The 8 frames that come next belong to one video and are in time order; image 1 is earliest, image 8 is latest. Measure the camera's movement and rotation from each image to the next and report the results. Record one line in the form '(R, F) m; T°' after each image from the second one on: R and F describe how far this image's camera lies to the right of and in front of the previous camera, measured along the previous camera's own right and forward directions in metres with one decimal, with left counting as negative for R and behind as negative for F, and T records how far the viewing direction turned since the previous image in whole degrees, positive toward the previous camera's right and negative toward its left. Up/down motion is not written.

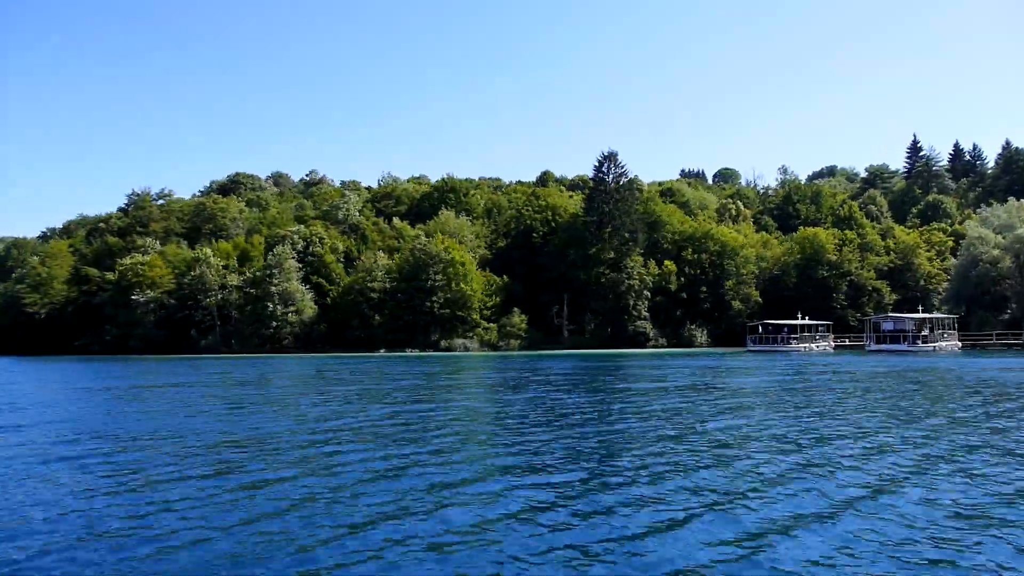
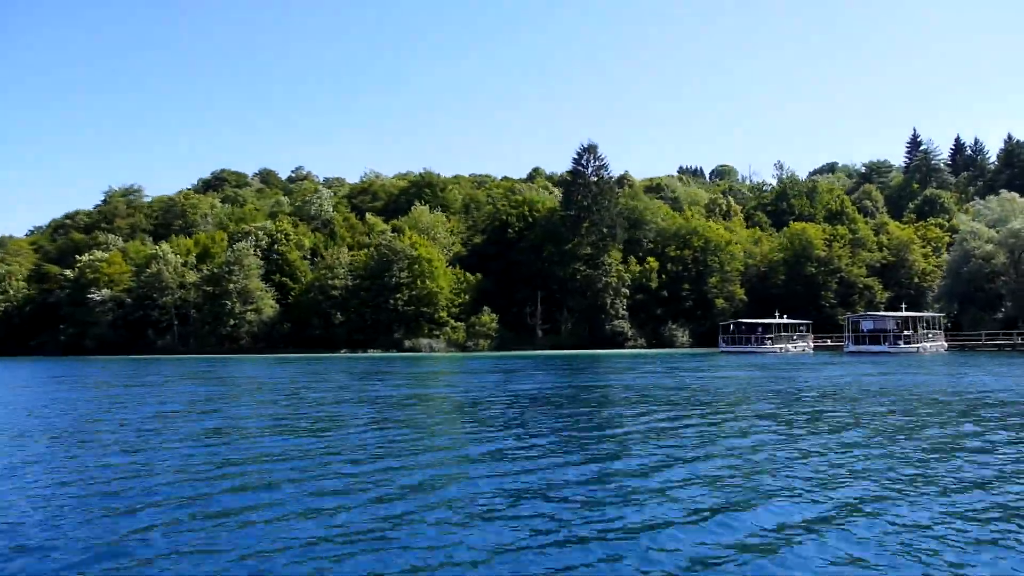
(+3.3, +3.6) m; -1°
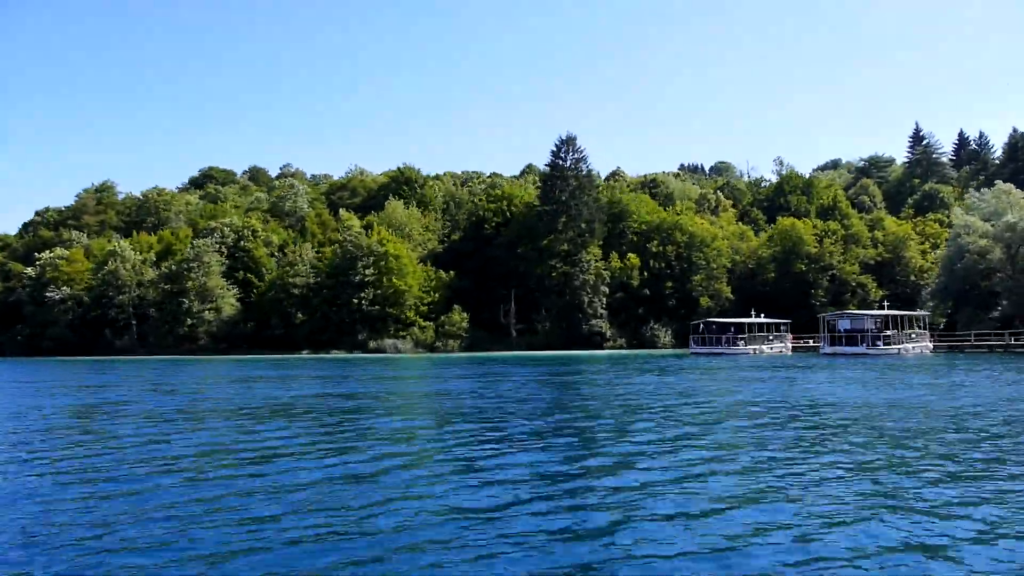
(+3.3, +3.3) m; -1°
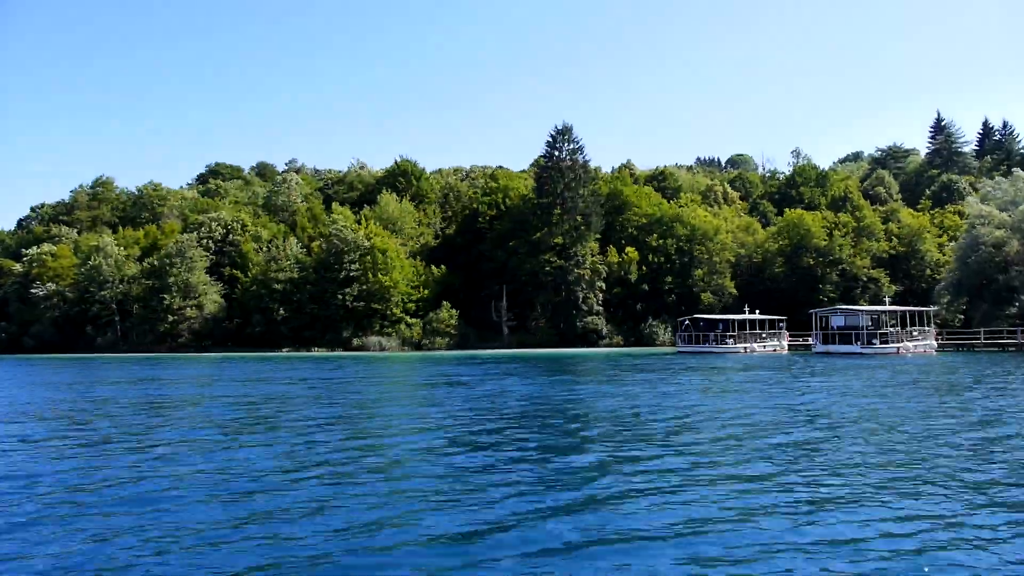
(+2.8, +2.7) m; -2°
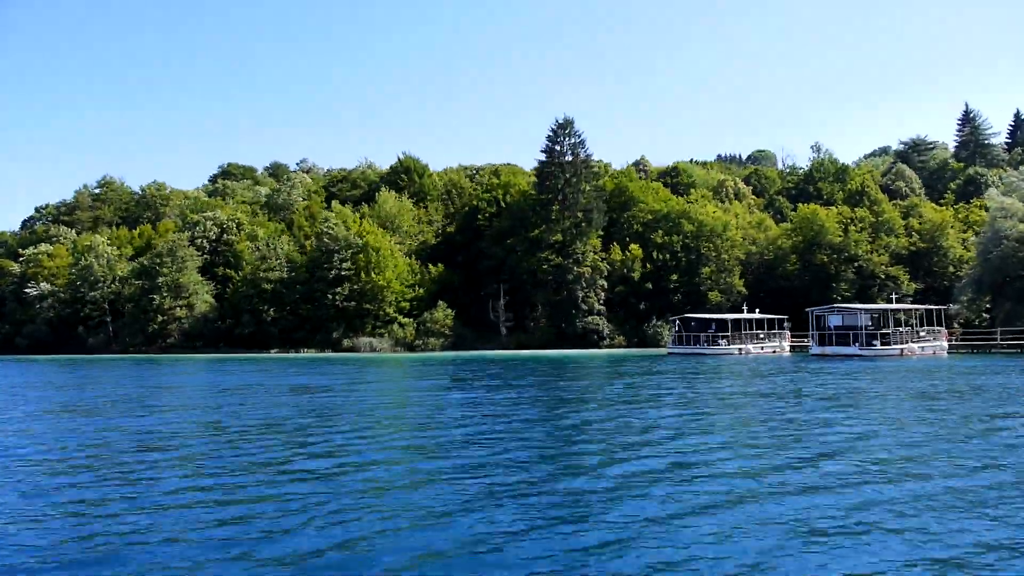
(+2.5, +2.4) m; -2°
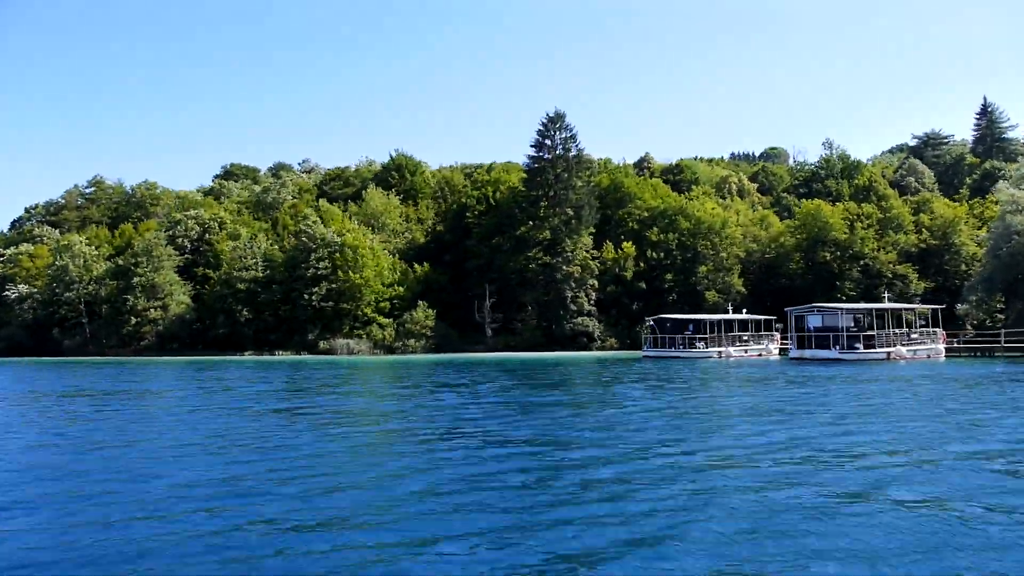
(+2.7, +2.7) m; -1°
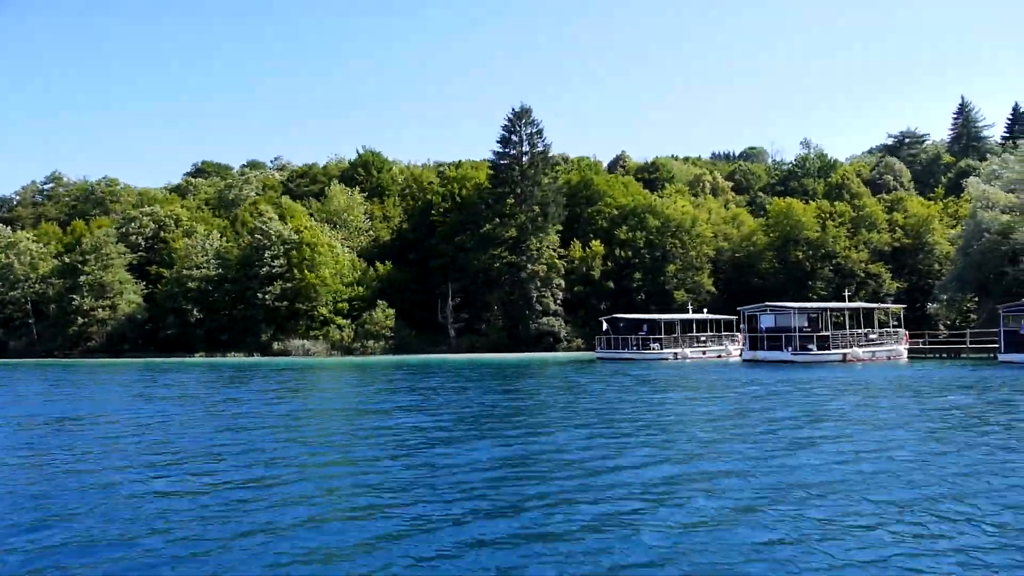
(+1.8, +1.8) m; +1°
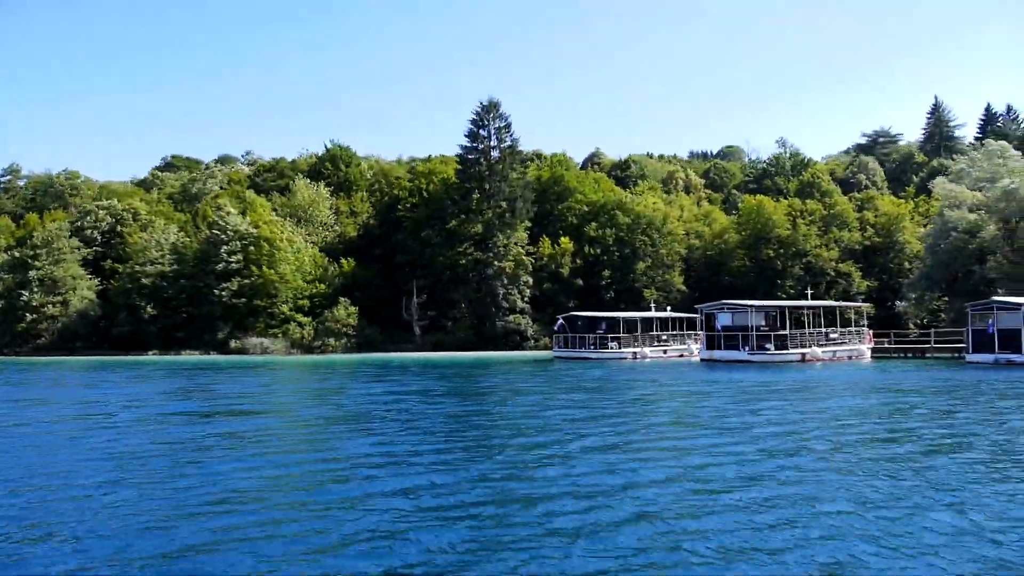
(+1.1, +1.2) m; +1°
